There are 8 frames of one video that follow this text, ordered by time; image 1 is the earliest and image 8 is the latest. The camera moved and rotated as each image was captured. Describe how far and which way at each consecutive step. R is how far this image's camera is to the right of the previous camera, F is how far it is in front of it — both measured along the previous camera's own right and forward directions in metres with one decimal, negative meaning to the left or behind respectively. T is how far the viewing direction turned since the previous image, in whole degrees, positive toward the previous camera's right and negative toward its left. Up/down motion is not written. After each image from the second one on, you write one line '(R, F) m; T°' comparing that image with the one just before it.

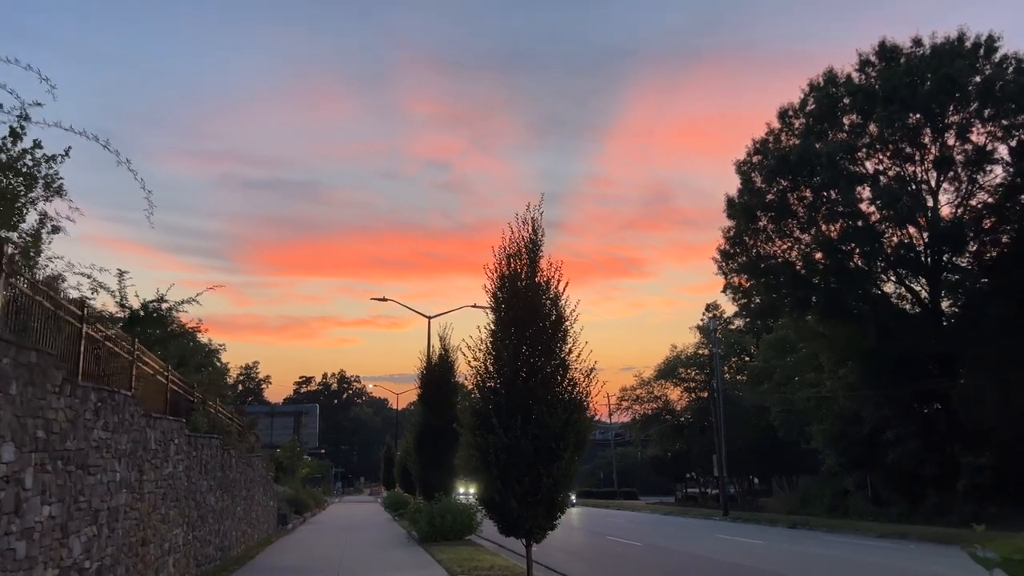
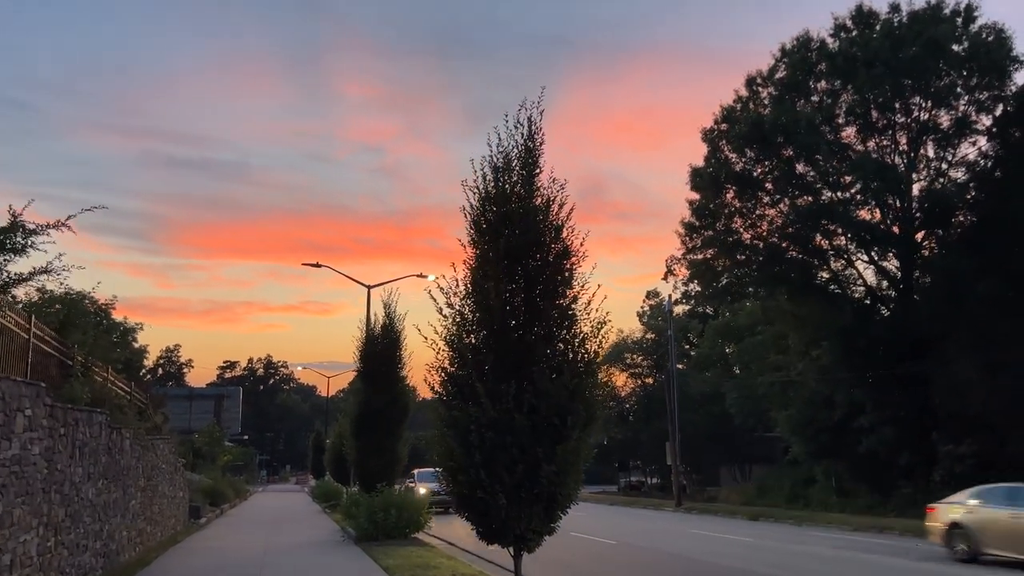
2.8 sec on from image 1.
(-0.6, +3.4) m; +4°
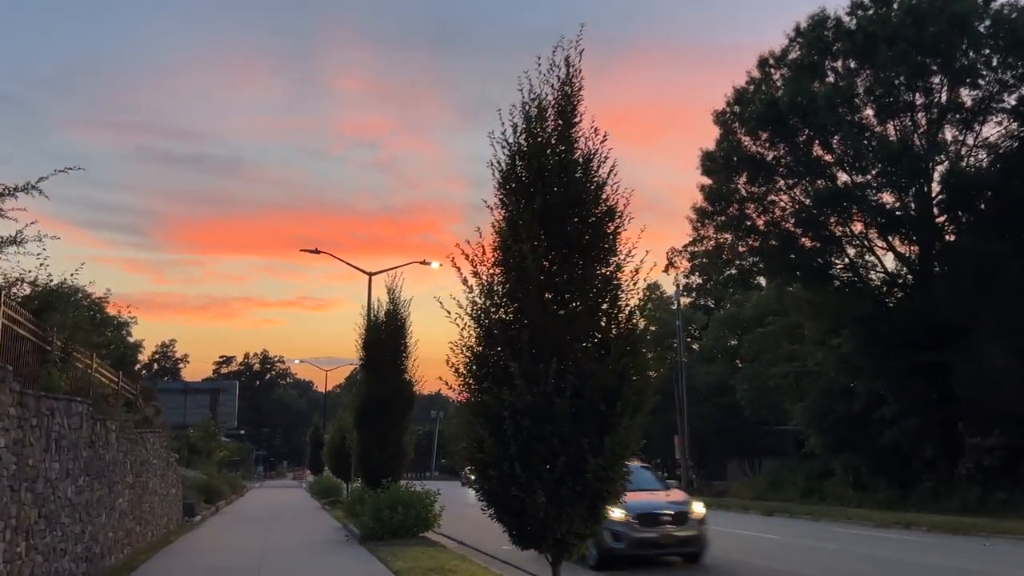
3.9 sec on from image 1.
(-0.3, +1.2) m; 0°
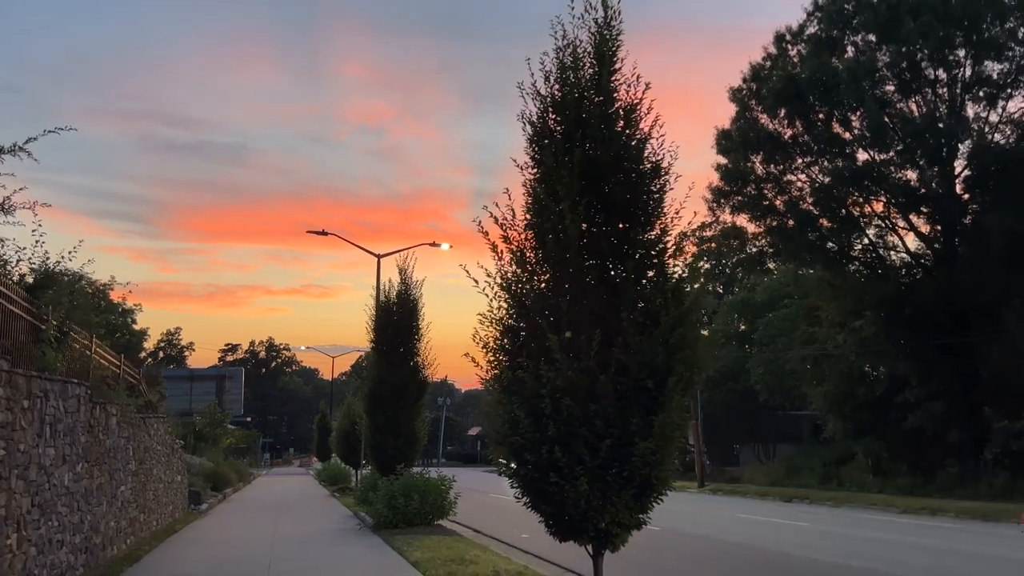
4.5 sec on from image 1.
(-0.2, +0.8) m; 0°
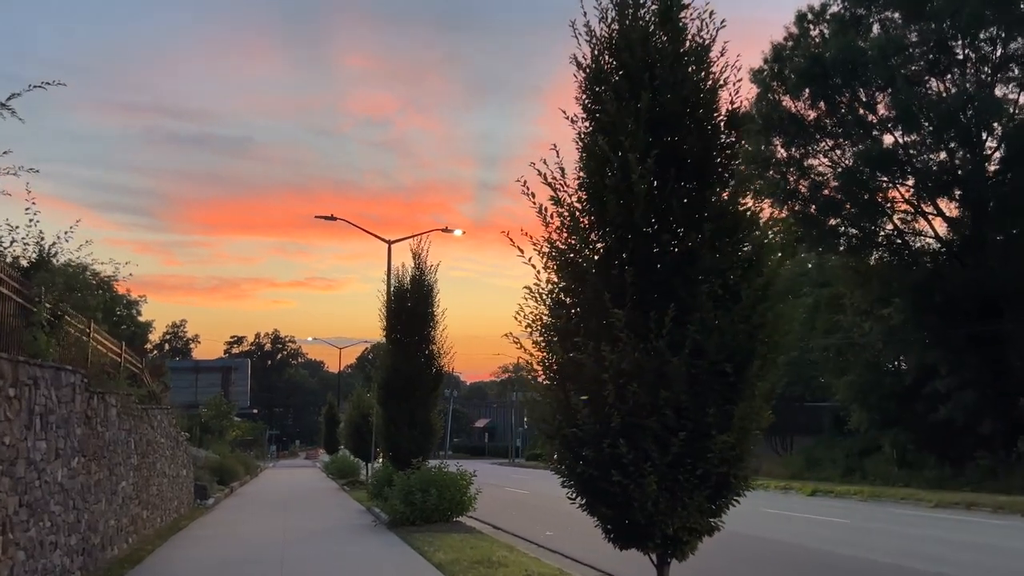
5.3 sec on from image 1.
(-0.3, +1.0) m; 0°
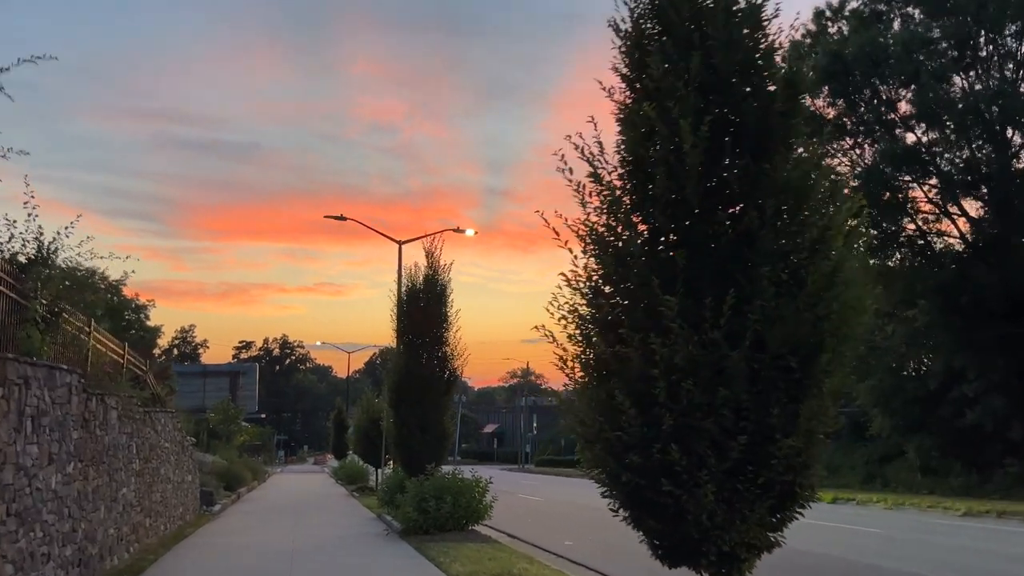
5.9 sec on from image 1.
(-0.2, +0.7) m; 0°
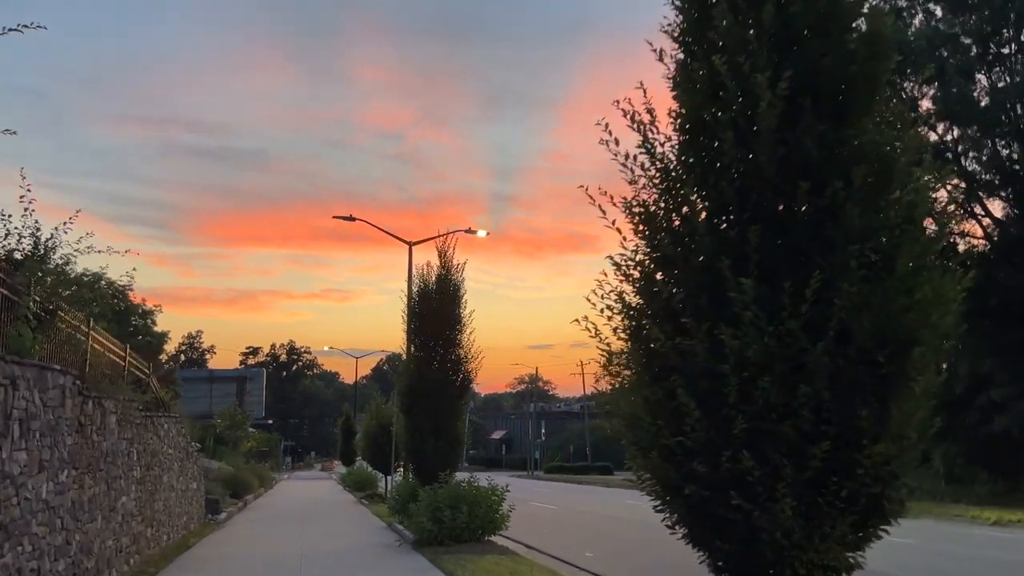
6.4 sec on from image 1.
(-0.2, +0.7) m; 0°
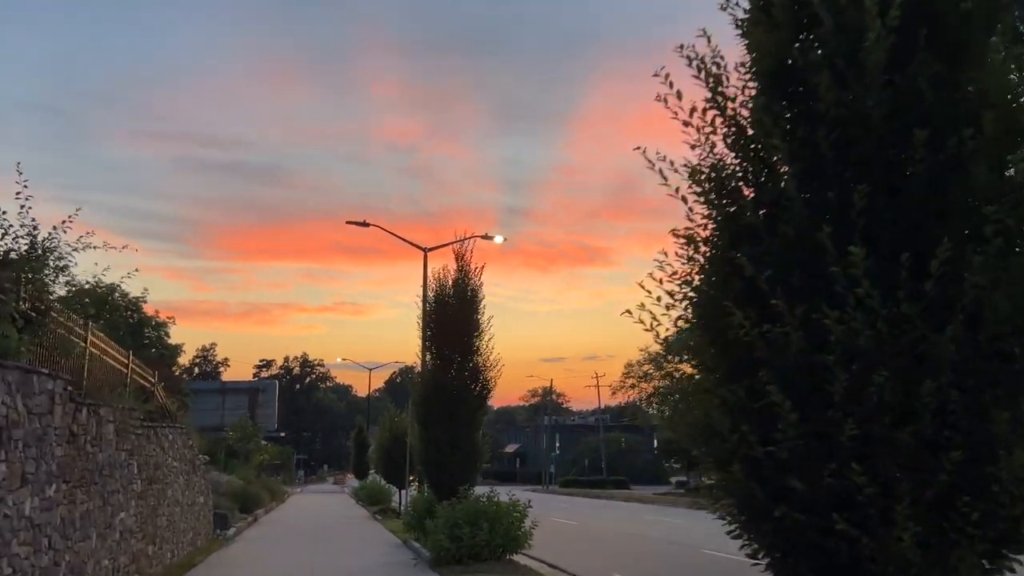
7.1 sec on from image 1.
(-0.2, +0.8) m; -1°
